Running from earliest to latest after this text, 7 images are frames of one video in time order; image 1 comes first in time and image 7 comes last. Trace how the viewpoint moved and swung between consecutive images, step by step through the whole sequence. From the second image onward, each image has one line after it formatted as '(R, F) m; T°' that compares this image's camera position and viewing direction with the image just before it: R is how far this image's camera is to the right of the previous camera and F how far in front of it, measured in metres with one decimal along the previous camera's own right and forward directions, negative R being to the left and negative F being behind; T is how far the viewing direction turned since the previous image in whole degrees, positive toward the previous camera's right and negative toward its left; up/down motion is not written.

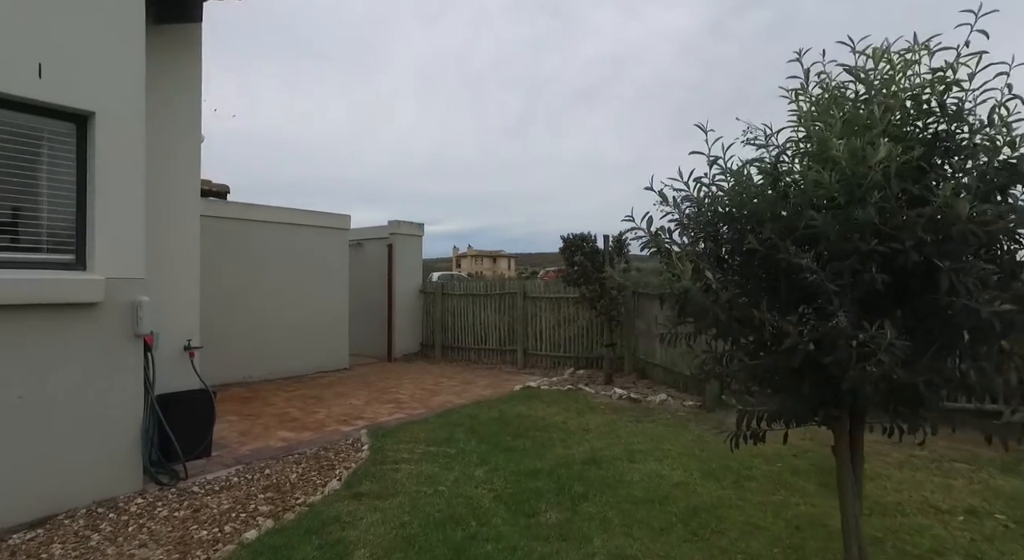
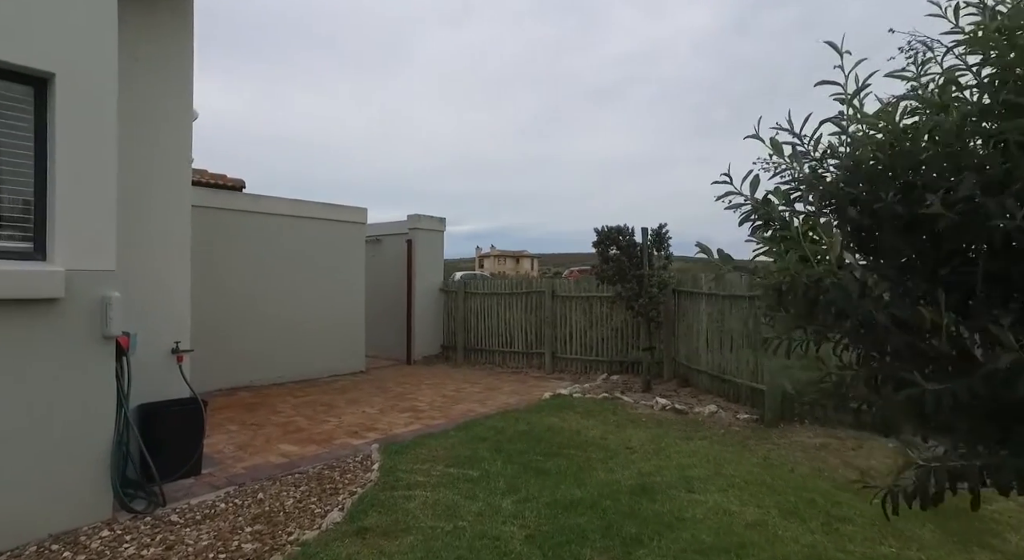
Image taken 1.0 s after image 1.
(-0.1, +0.8) m; -2°
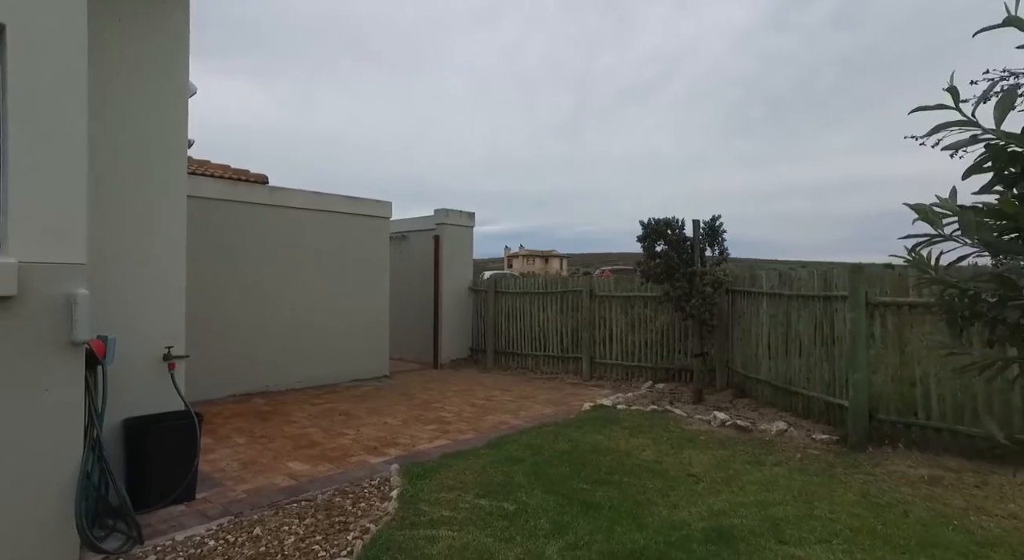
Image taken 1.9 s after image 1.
(-0.1, +0.7) m; -3°
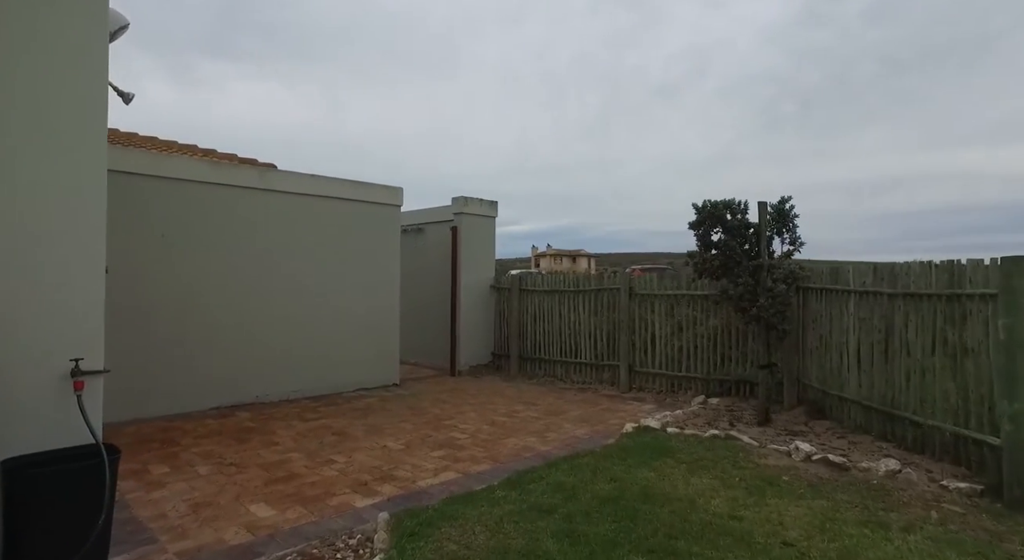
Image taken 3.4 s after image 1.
(0.0, +1.2) m; -3°
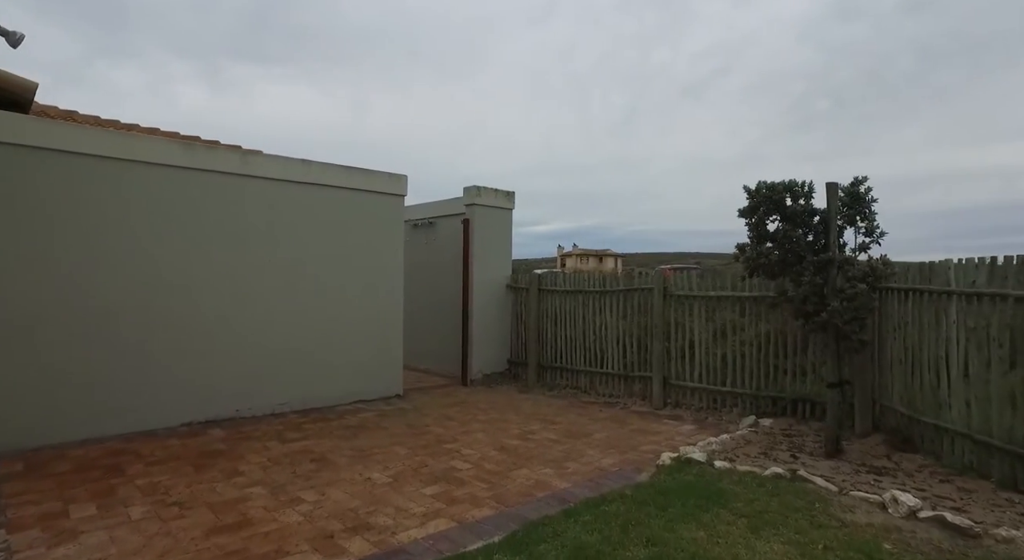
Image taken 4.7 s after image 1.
(+0.1, +1.0) m; -3°
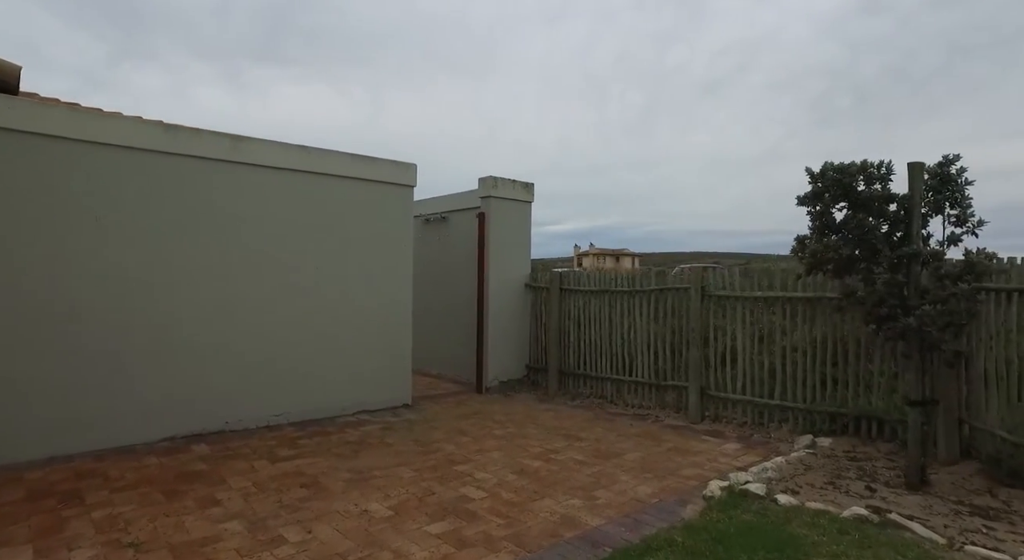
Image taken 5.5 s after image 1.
(0.0, +0.7) m; -2°
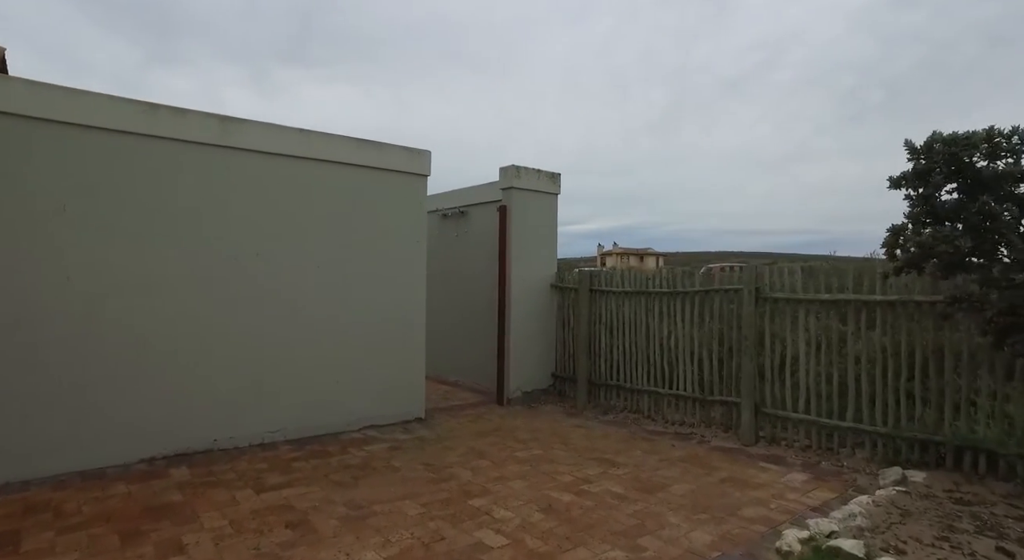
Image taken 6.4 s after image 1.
(0.0, +0.8) m; -2°
